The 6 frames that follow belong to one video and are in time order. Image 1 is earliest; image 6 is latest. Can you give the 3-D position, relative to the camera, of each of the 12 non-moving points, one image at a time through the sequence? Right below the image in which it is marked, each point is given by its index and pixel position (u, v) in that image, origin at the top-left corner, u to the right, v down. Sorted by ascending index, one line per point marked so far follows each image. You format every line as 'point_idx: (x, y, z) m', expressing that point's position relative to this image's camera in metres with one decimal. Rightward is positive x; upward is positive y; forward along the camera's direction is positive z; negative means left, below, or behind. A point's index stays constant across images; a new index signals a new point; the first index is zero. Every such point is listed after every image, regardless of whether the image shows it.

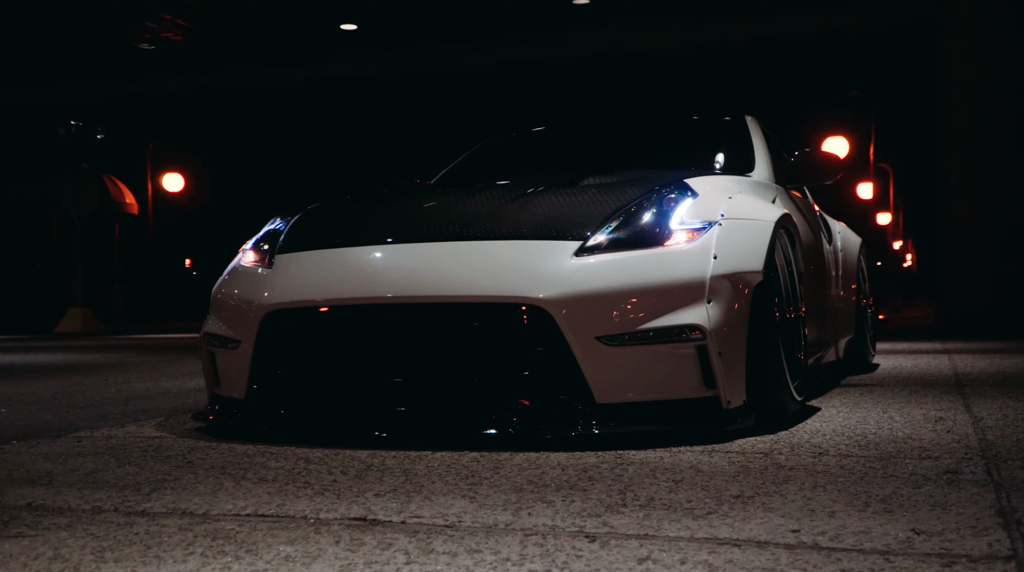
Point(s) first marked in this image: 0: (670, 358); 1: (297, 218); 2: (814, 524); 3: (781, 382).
0: (+0.5, -0.2, +3.3) m
1: (-0.8, +0.3, +4.1) m
2: (+0.6, -0.5, +2.0) m
3: (+0.9, -0.3, +3.7) m
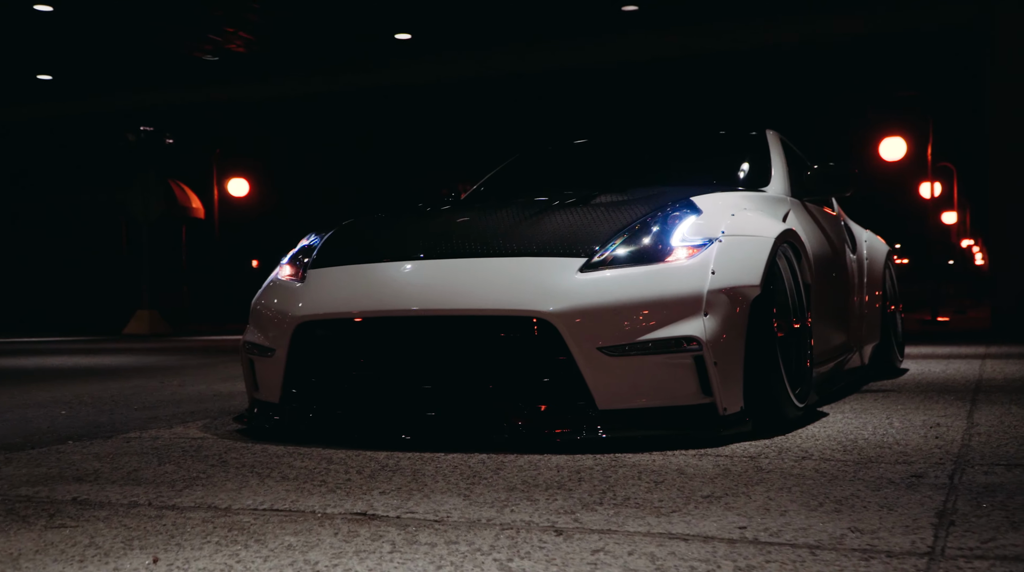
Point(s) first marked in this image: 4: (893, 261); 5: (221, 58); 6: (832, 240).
0: (+0.5, -0.3, +3.5) m
1: (-0.7, +0.2, +4.4) m
2: (+0.5, -0.5, +2.2) m
3: (+1.0, -0.4, +3.8) m
4: (+2.4, +0.2, +6.3) m
5: (-4.6, +3.7, +16.4) m
6: (+1.7, +0.2, +5.2) m
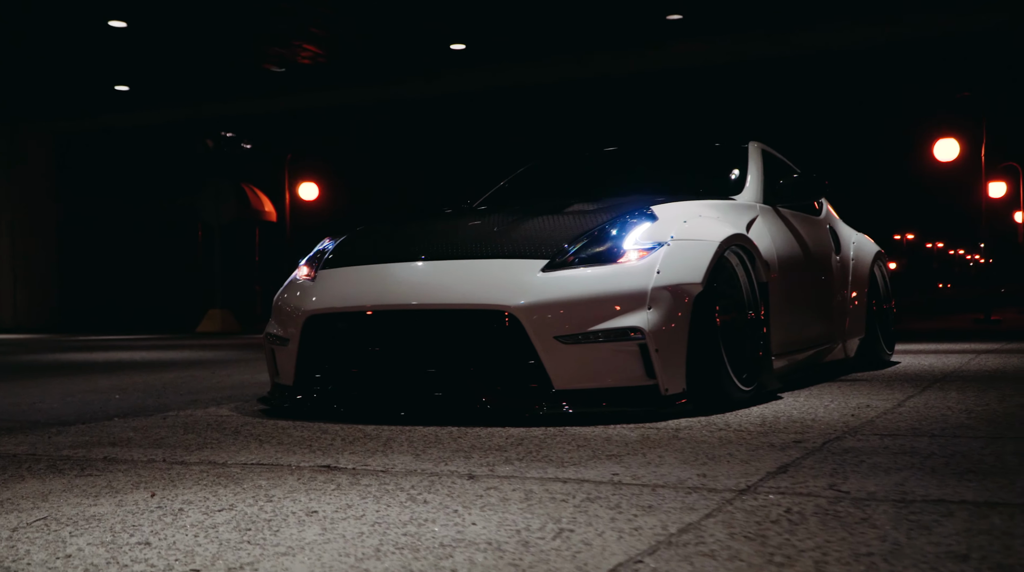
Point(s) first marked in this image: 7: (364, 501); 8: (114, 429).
0: (+0.4, -0.3, +4.0) m
1: (-0.8, +0.2, +5.0) m
2: (+0.3, -0.5, +2.7) m
3: (+0.9, -0.4, +4.3) m
4: (+2.5, +0.2, +6.7) m
5: (-3.8, +3.7, +17.2) m
6: (+1.7, +0.2, +5.7) m
7: (-0.4, -0.5, +2.5) m
8: (-1.6, -0.6, +4.2) m
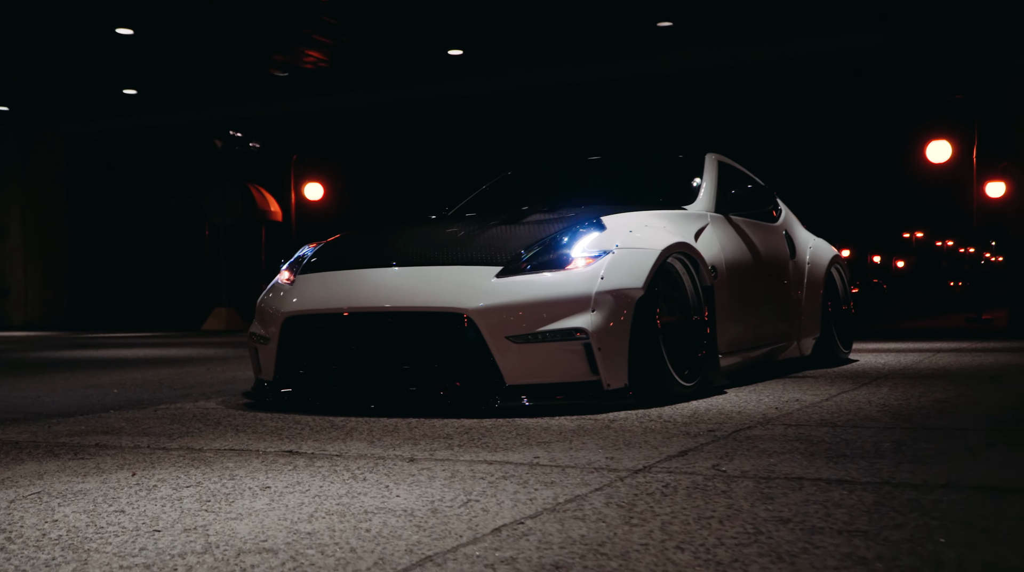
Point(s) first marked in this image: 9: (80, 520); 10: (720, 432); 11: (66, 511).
0: (+0.2, -0.3, +4.4) m
1: (-1.0, +0.2, +5.4) m
2: (+0.1, -0.5, +3.1) m
3: (+0.7, -0.4, +4.7) m
4: (+2.3, +0.2, +7.1) m
5: (-3.9, +3.7, +17.7) m
6: (+1.5, +0.2, +6.0) m
7: (-0.6, -0.5, +2.9) m
8: (-1.8, -0.6, +4.6) m
9: (-1.0, -0.6, +2.4) m
10: (+0.7, -0.5, +3.5) m
11: (-1.1, -0.6, +2.5) m
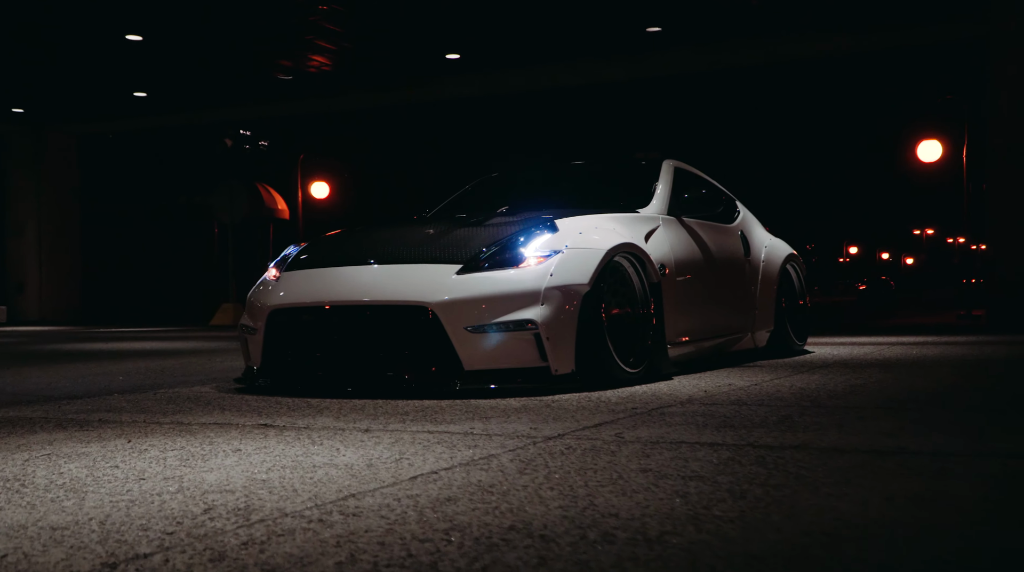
0: (0.0, -0.3, +4.9) m
1: (-1.2, +0.3, +6.0) m
2: (-0.1, -0.5, +3.7) m
3: (+0.5, -0.4, +5.2) m
4: (+2.1, +0.2, +7.5) m
5: (-3.9, +3.7, +18.2) m
6: (+1.3, +0.3, +6.5) m
7: (-0.8, -0.5, +3.4) m
8: (-2.0, -0.6, +5.1) m
9: (-1.3, -0.5, +3.0) m
10: (+0.5, -0.5, +4.1) m
11: (-1.3, -0.5, +3.1) m
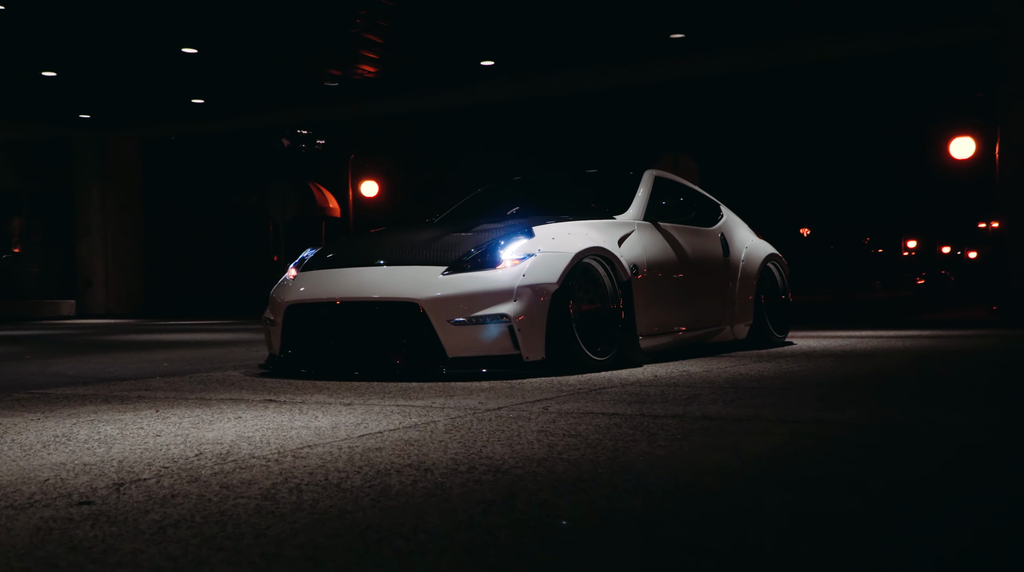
0: (-0.1, -0.3, +5.7) m
1: (-1.2, +0.3, +6.8) m
2: (-0.3, -0.5, +4.4) m
3: (+0.4, -0.4, +5.9) m
4: (+2.2, +0.2, +8.2) m
5: (-3.2, +3.8, +19.1) m
6: (+1.3, +0.3, +7.2) m
7: (-1.0, -0.5, +4.2) m
8: (-2.1, -0.6, +6.0) m
9: (-1.5, -0.5, +3.8) m
10: (+0.3, -0.5, +4.8) m
11: (-1.6, -0.5, +3.9) m
